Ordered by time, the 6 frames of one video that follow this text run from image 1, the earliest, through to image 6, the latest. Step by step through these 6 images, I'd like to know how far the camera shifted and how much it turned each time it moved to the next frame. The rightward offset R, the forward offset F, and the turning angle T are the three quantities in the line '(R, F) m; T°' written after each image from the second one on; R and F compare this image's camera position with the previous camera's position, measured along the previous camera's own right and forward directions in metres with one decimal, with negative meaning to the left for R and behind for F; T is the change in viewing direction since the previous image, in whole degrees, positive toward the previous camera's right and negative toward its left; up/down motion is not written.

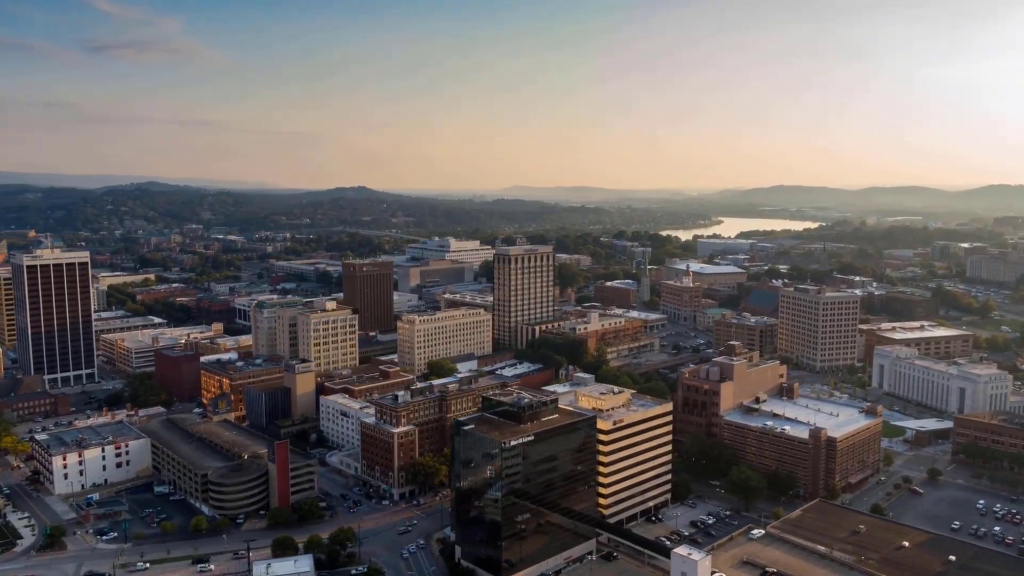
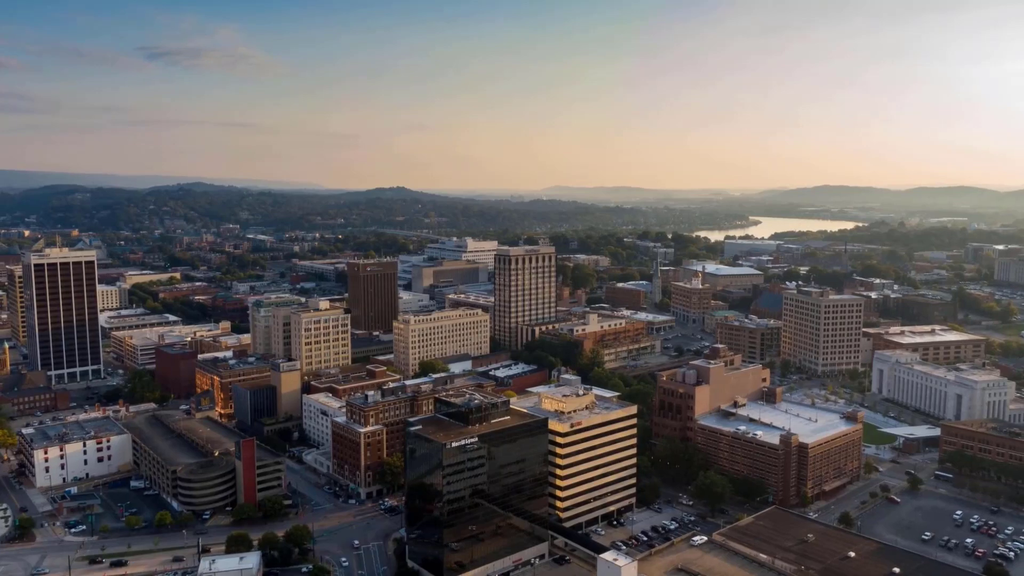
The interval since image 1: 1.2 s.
(+4.1, +0.2) m; -3°
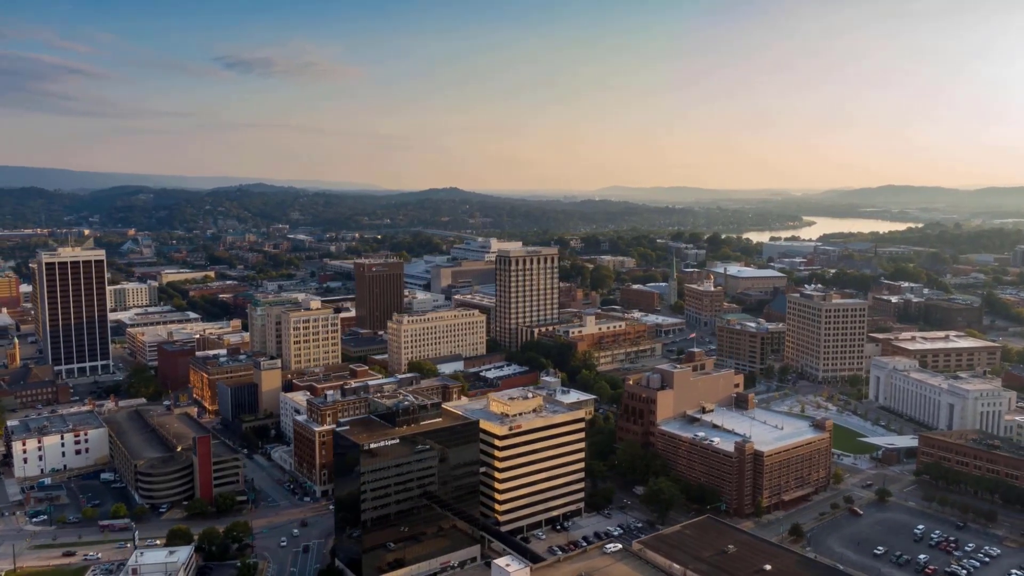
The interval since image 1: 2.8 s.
(+5.7, +0.4) m; -4°
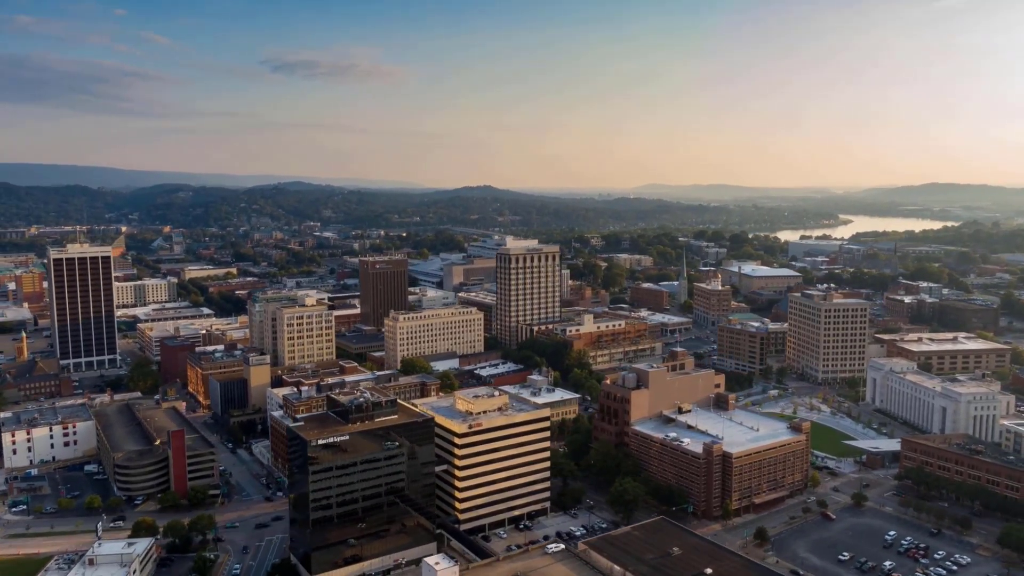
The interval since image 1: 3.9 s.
(+3.7, +0.2) m; -3°
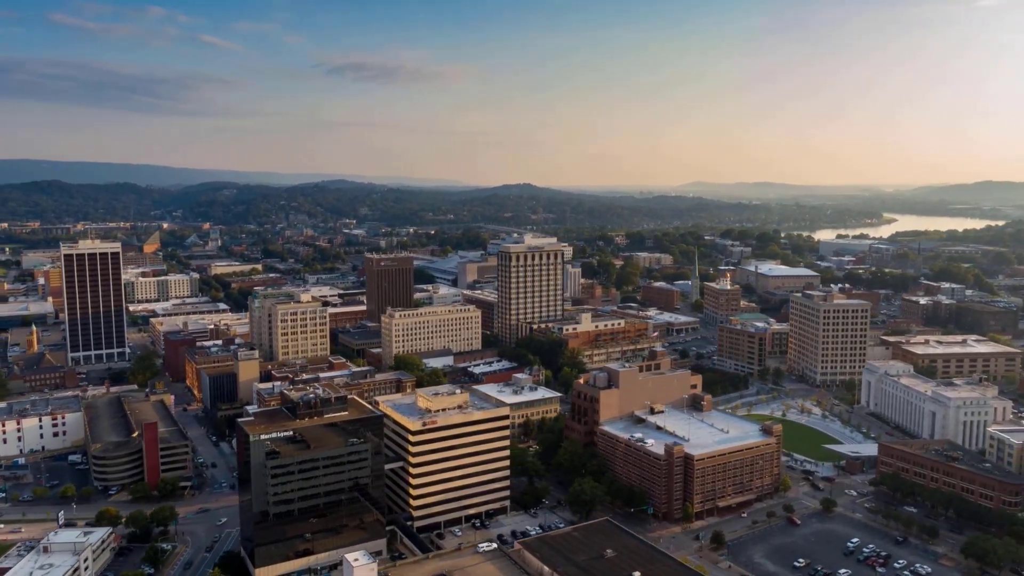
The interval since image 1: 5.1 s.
(+4.3, +0.2) m; -3°
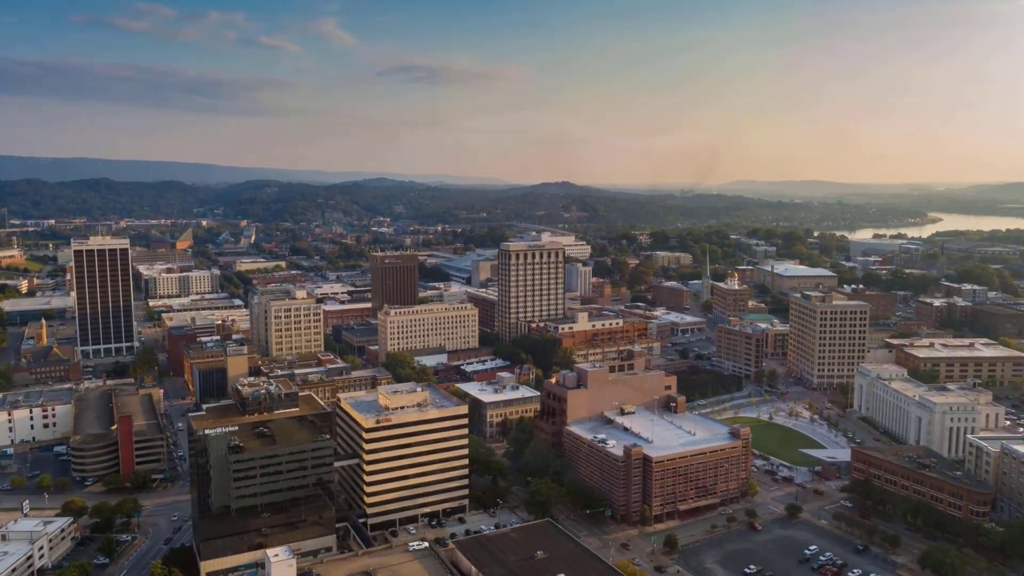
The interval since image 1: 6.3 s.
(+4.2, +0.3) m; -3°
